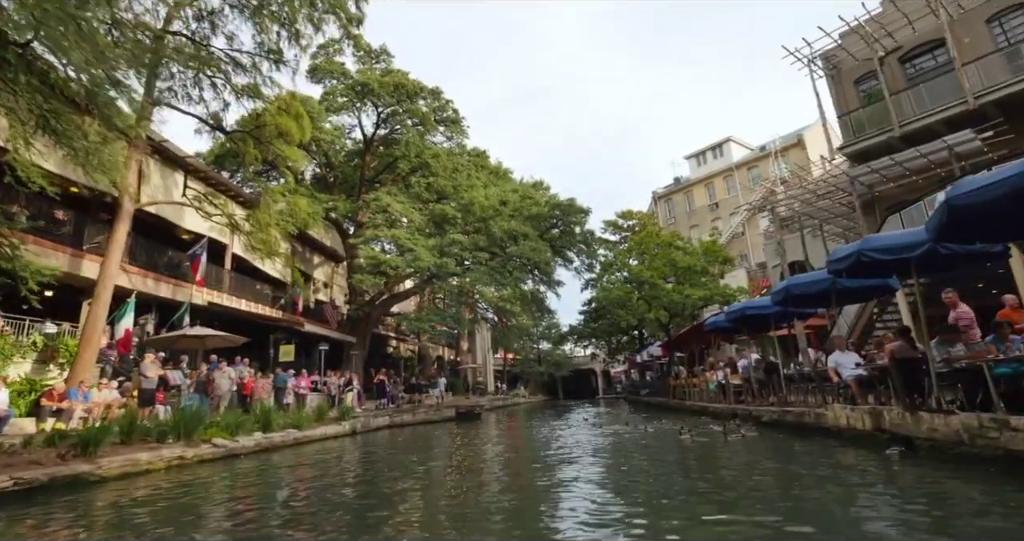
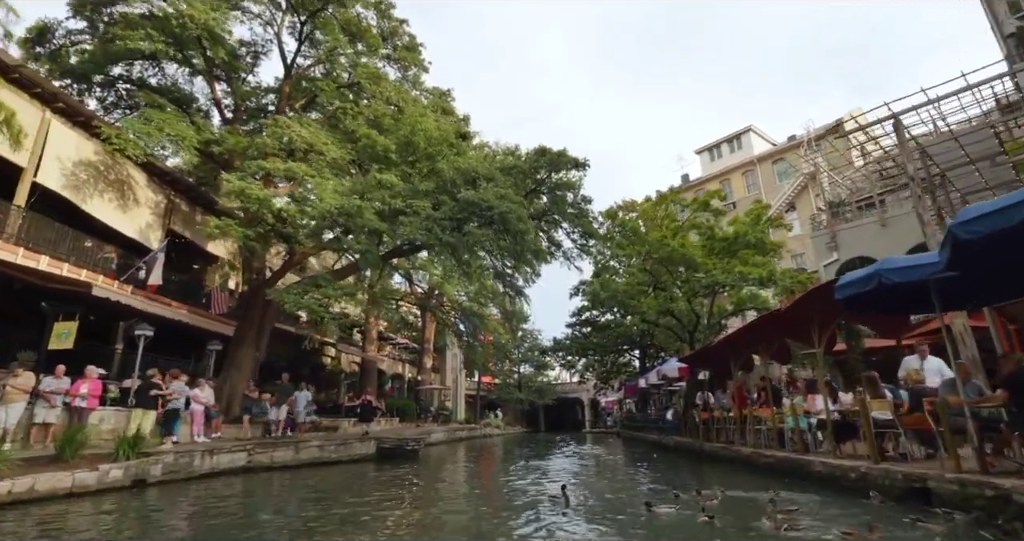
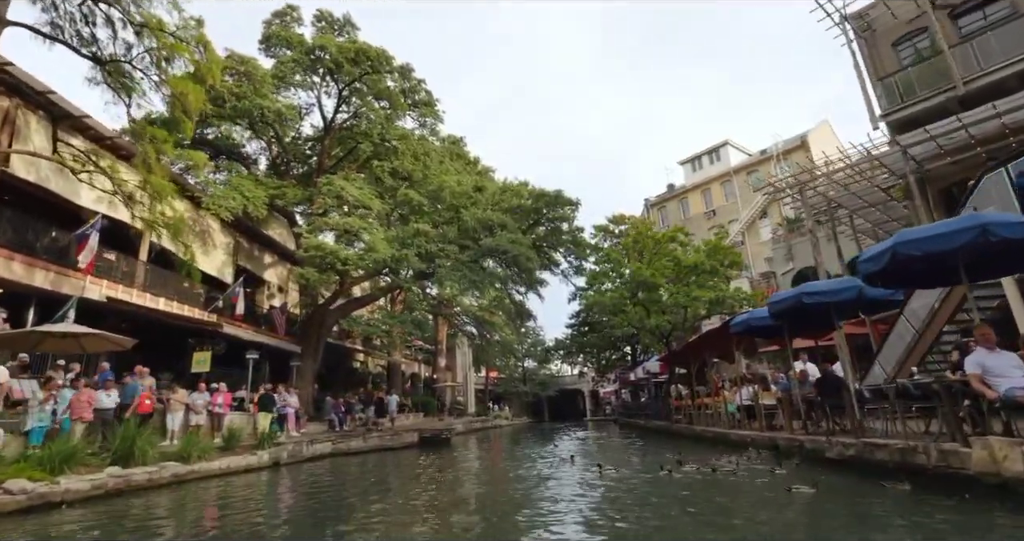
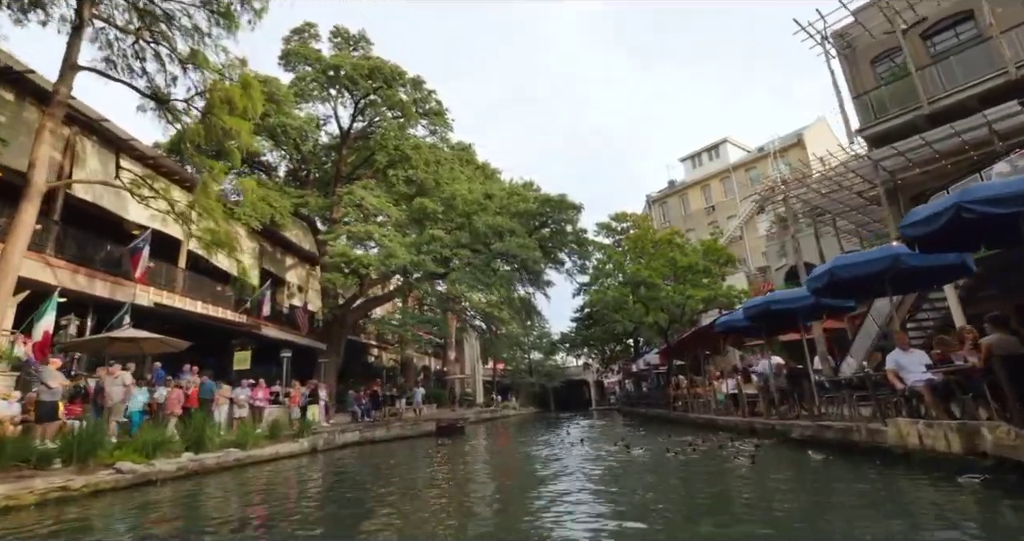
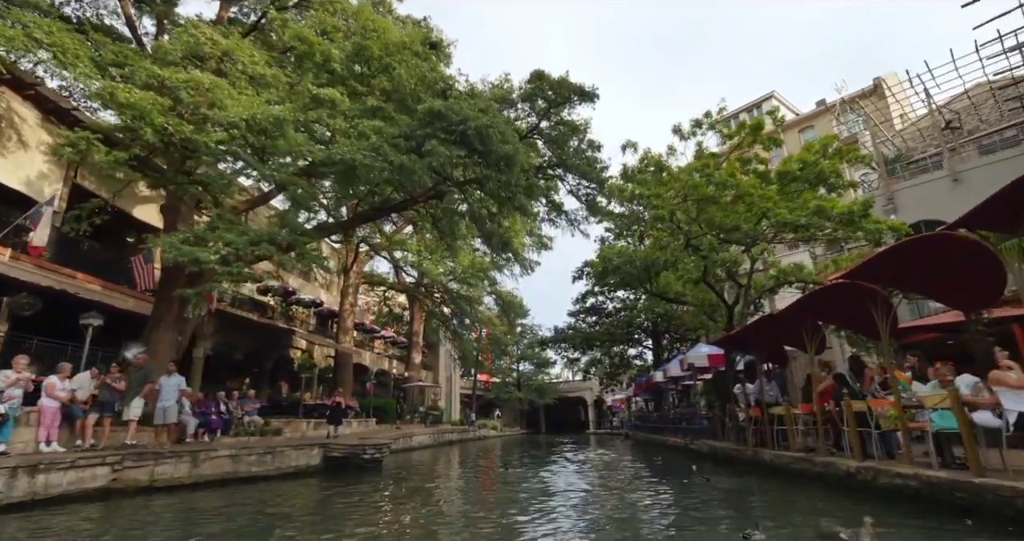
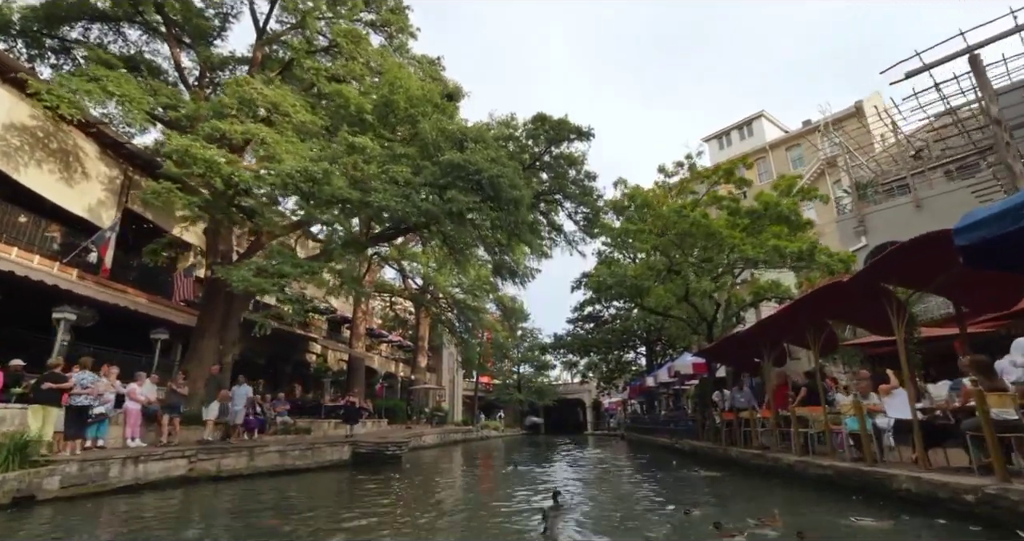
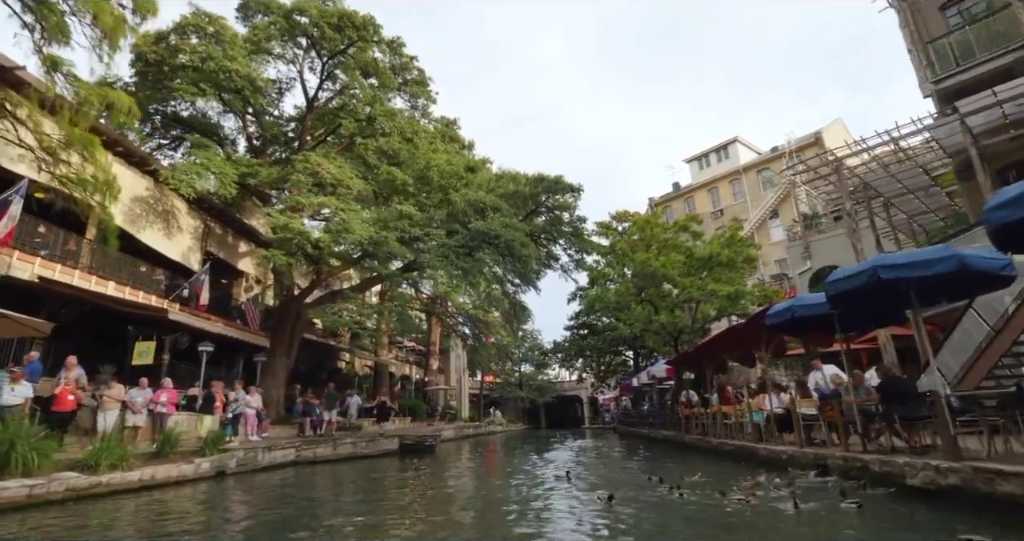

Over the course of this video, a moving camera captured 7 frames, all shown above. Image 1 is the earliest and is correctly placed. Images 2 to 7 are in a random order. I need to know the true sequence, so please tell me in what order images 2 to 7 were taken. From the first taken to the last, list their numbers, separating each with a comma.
4, 3, 7, 2, 6, 5
